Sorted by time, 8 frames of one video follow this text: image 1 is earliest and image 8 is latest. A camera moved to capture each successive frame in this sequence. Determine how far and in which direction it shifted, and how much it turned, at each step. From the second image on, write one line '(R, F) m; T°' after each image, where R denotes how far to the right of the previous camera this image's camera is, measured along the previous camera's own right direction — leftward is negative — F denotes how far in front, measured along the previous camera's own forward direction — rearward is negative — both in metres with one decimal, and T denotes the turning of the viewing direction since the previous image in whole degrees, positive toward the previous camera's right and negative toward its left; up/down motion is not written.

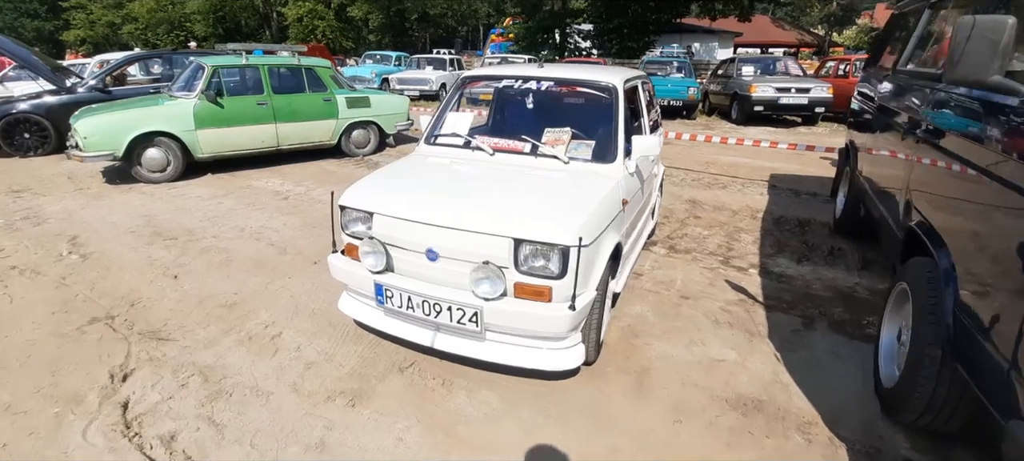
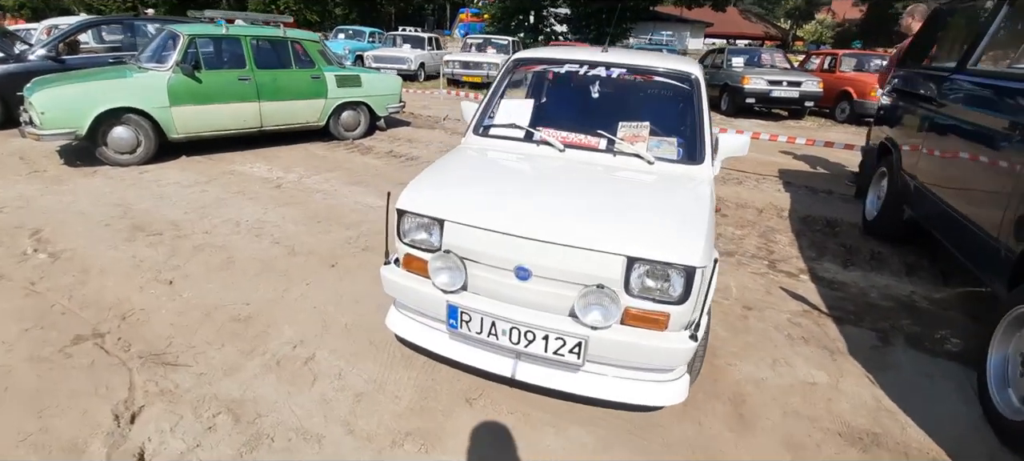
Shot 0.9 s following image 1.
(-0.7, +0.5) m; +4°
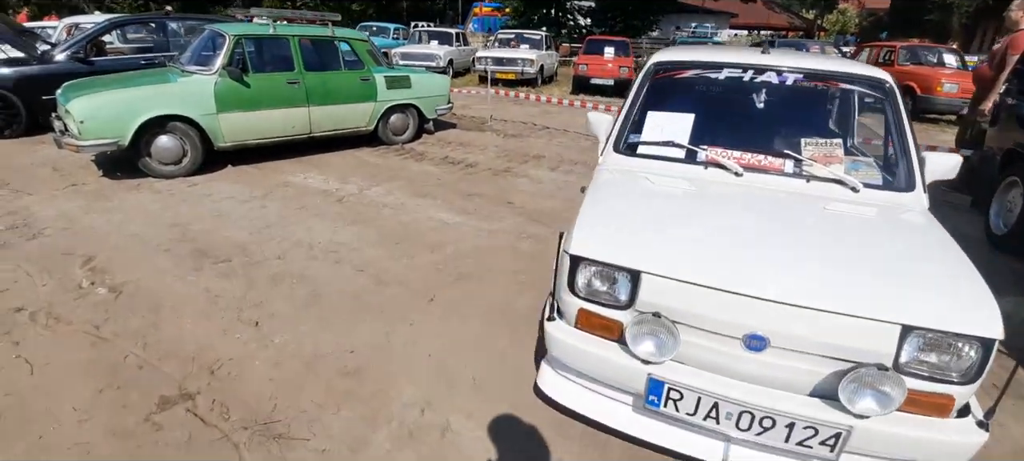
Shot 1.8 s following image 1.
(-0.8, +0.5) m; -1°
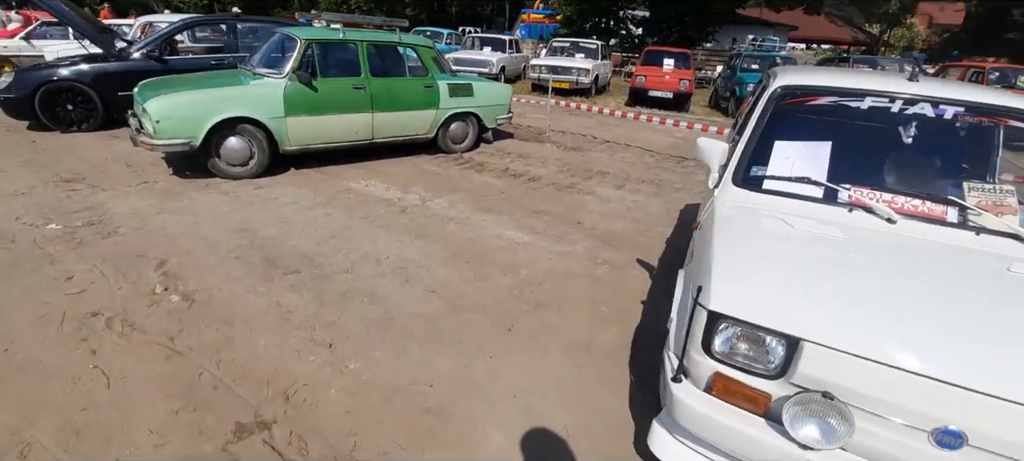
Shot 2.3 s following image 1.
(-0.4, +0.2) m; -4°
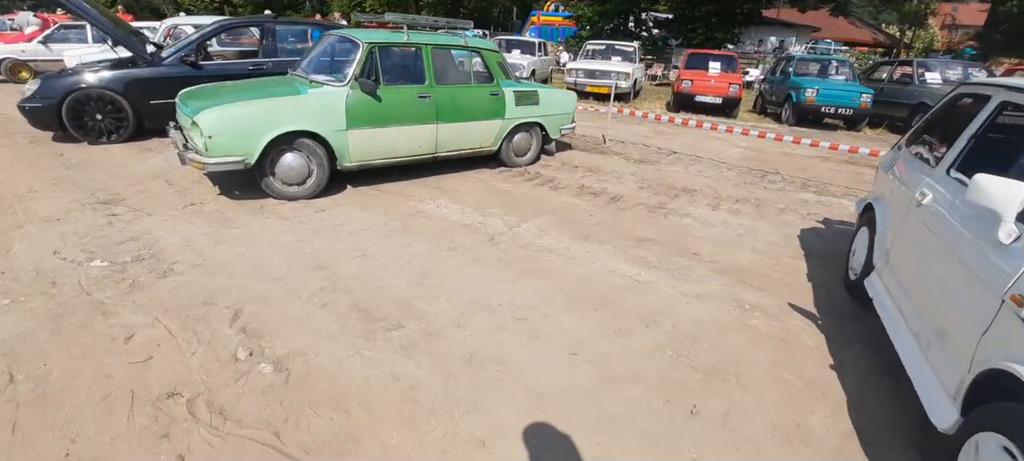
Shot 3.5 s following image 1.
(-1.0, +0.7) m; 0°
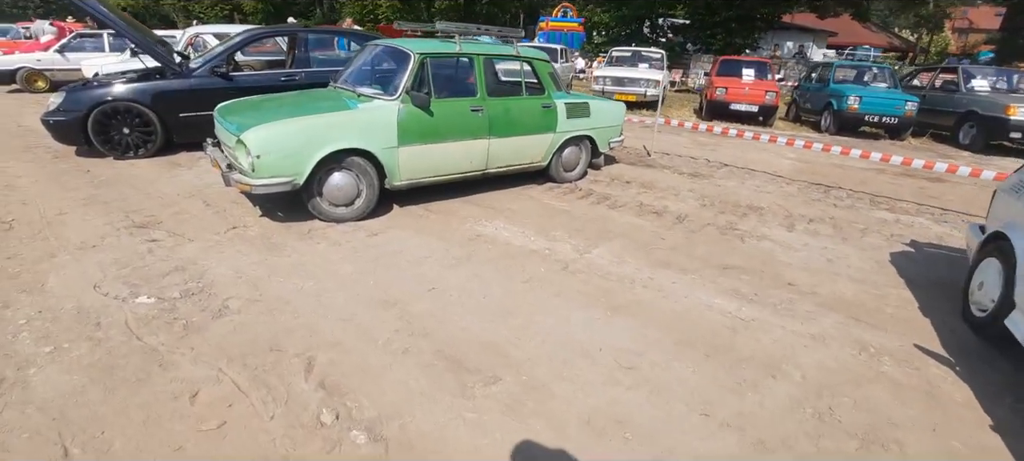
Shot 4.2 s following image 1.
(-0.6, +0.4) m; 0°
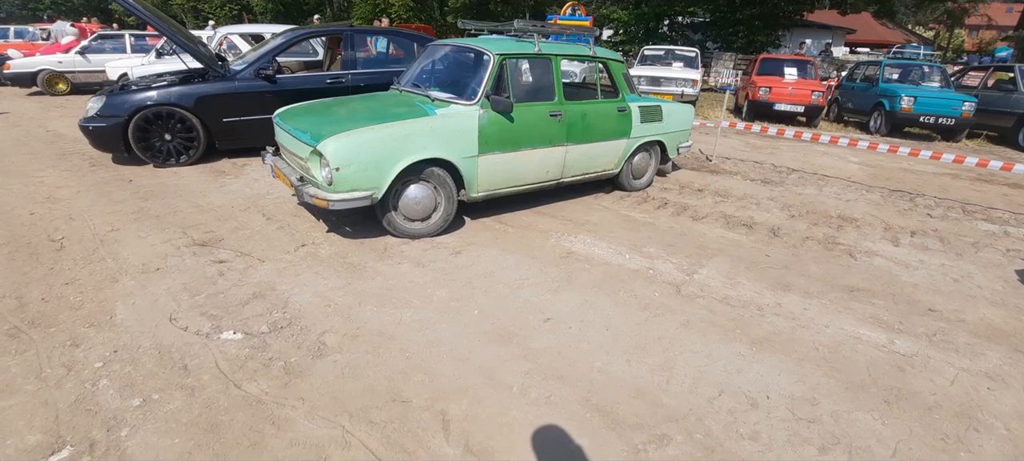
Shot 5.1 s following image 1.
(-0.8, +0.4) m; 0°
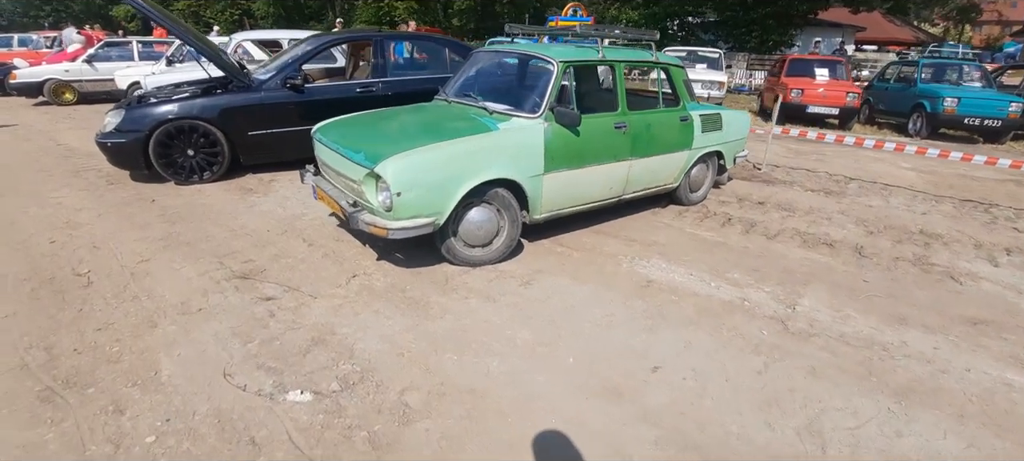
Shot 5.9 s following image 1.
(-0.6, +0.4) m; 0°
